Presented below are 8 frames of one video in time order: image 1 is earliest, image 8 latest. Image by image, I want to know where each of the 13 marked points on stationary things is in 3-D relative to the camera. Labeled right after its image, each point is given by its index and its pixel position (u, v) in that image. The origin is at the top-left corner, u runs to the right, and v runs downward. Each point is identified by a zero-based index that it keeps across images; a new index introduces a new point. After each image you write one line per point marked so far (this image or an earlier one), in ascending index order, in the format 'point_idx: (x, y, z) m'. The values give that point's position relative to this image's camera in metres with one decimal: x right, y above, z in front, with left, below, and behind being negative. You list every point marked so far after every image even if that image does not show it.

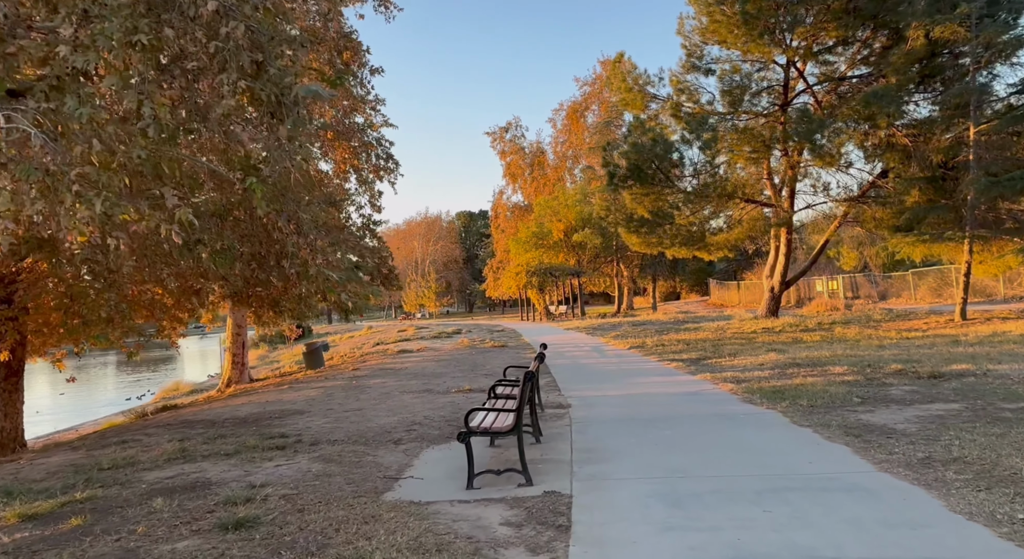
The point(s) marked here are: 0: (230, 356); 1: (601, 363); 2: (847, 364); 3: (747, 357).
0: (-7.2, -2.0, +18.7) m
1: (+1.6, -1.6, +13.7) m
2: (+4.6, -1.2, +10.3) m
3: (+3.9, -1.3, +12.3) m
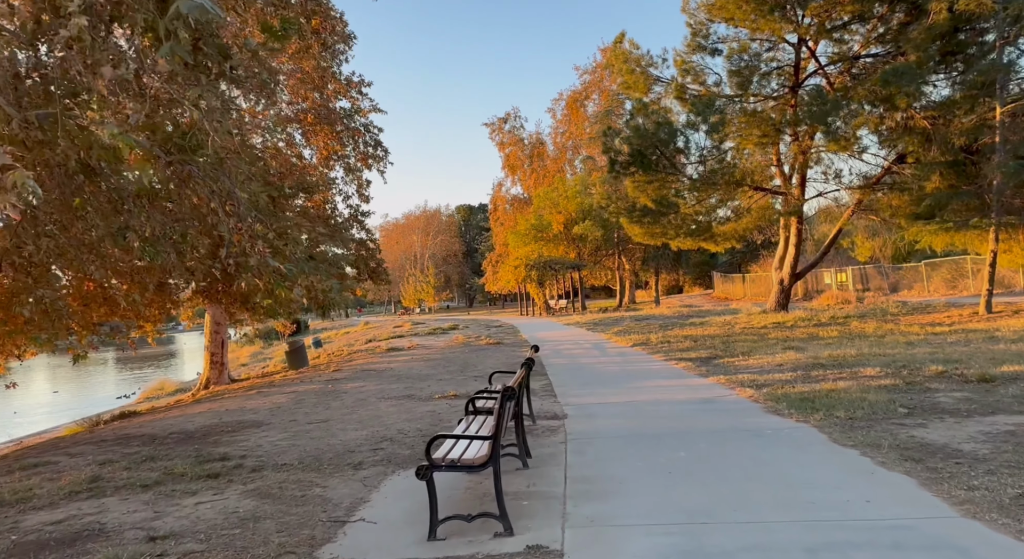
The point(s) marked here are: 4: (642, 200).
0: (-7.3, -1.8, +17.6) m
1: (+1.5, -1.4, +12.6) m
2: (+4.5, -1.1, +9.1) m
3: (+3.8, -1.2, +11.2) m
4: (+3.5, +2.1, +19.8) m
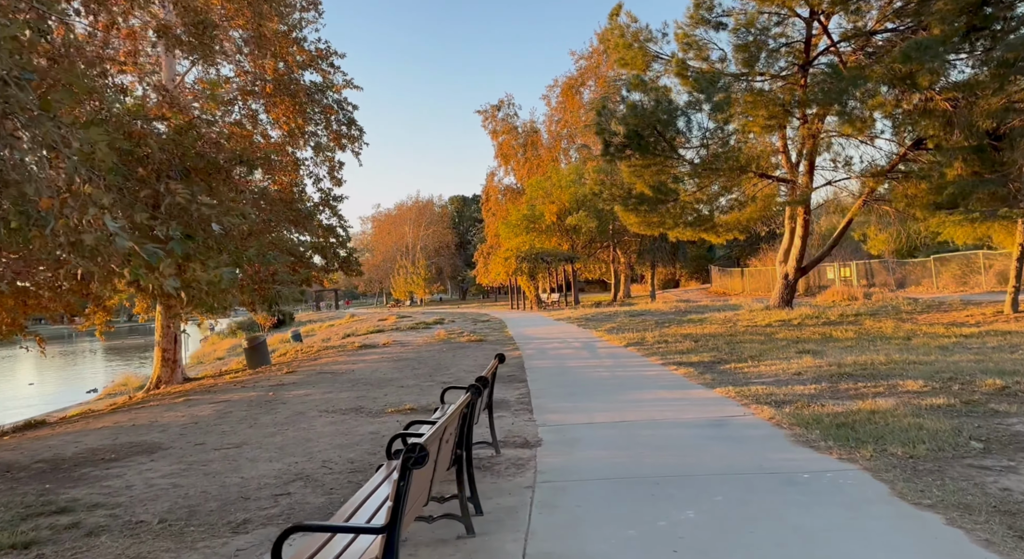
0: (-7.6, -1.6, +16.0) m
1: (+1.1, -1.3, +11.1) m
2: (+4.2, -1.0, +7.7) m
3: (+3.4, -1.1, +9.7) m
4: (+3.1, +2.3, +18.3) m
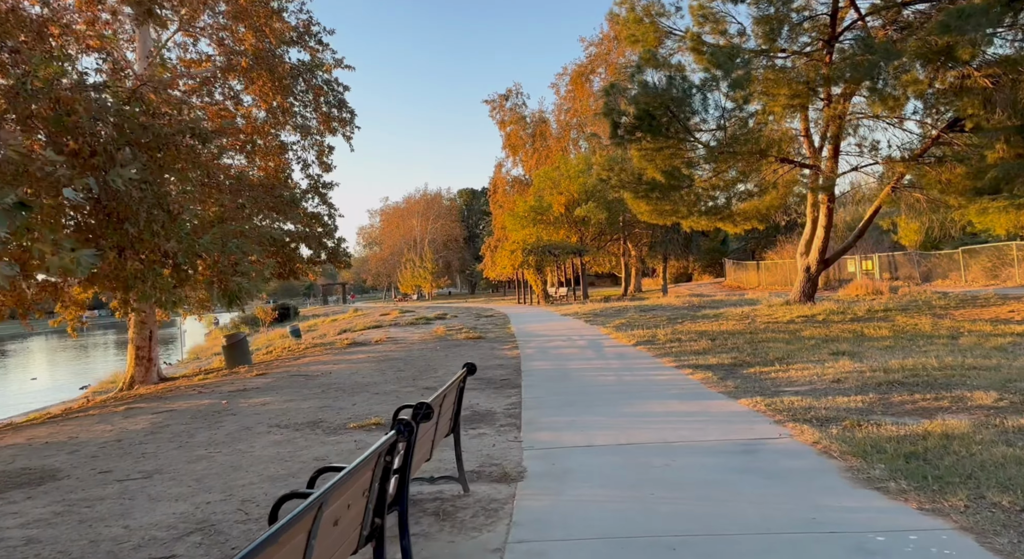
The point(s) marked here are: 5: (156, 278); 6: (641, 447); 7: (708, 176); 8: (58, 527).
0: (-7.6, -1.4, +14.9) m
1: (+1.1, -1.2, +9.9) m
2: (+4.1, -0.9, +6.4) m
3: (+3.3, -1.0, +8.4) m
4: (+3.2, +2.5, +17.0) m
5: (-4.0, 0.0, +8.1) m
6: (+0.9, -1.2, +5.2) m
7: (+4.5, +2.4, +17.0) m
8: (-2.4, -1.3, +3.9) m
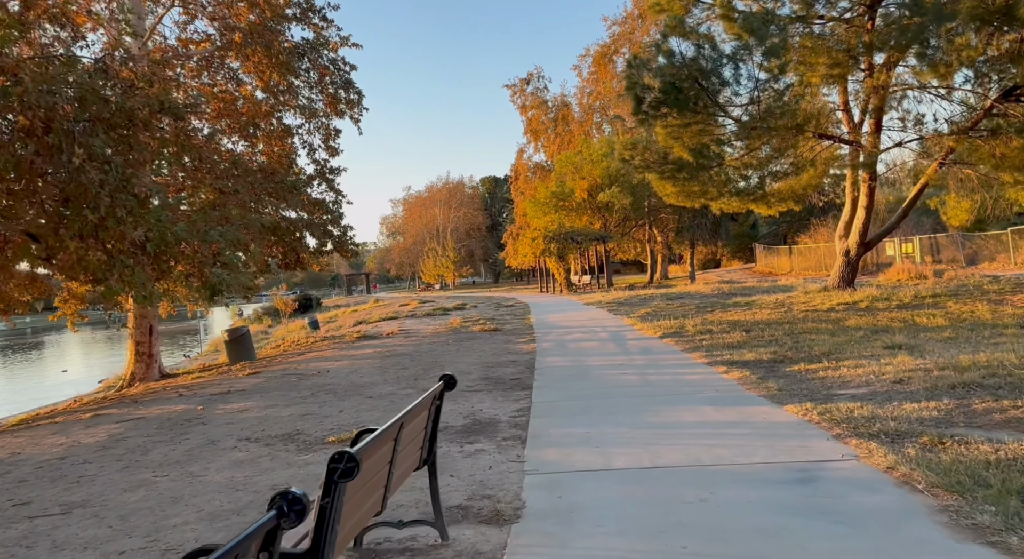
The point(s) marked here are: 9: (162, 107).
0: (-7.3, -1.3, +14.2) m
1: (+1.2, -1.0, +8.9) m
2: (+4.1, -0.8, +5.3) m
3: (+3.4, -0.8, +7.4) m
4: (+3.5, +2.8, +15.9) m
5: (-3.9, +0.1, +7.3) m
6: (+0.9, -1.1, +4.2) m
7: (+4.9, +2.7, +15.8) m
8: (-2.4, -1.3, +3.0) m
9: (-3.8, +1.8, +7.9) m
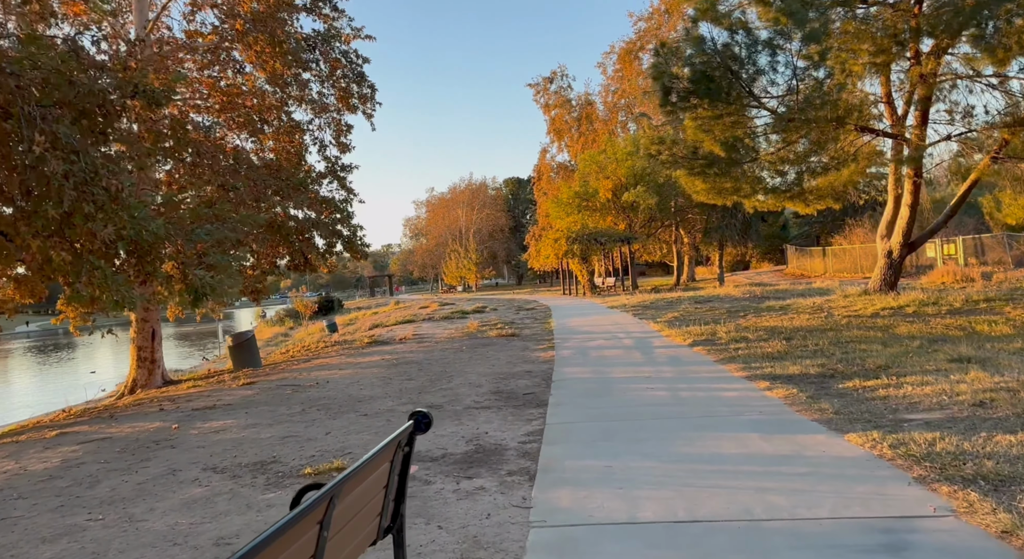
0: (-7.0, -1.3, +13.6) m
1: (+1.4, -1.1, +8.0) m
2: (+4.1, -0.8, +4.3) m
3: (+3.6, -0.9, +6.4) m
4: (+3.9, +2.7, +14.9) m
5: (-3.8, +0.1, +6.6) m
6: (+0.9, -1.1, +3.3) m
7: (+5.3, +2.6, +14.8) m
8: (-2.5, -1.3, +2.3) m
9: (-3.6, +1.8, +7.2) m
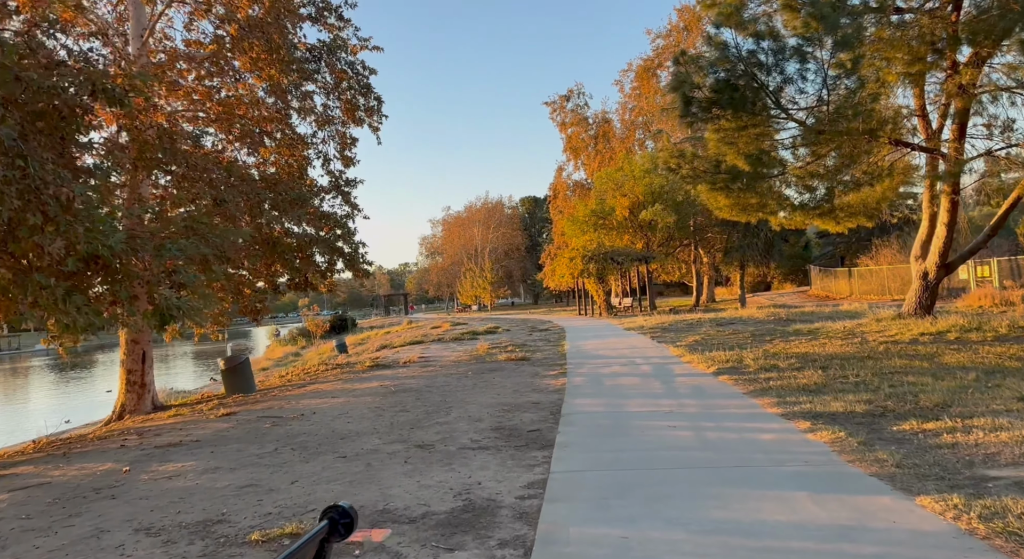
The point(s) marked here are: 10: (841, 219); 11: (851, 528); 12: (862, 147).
0: (-6.8, -1.7, +12.9) m
1: (+1.4, -1.3, +7.1) m
2: (+4.1, -0.9, +3.3) m
3: (+3.6, -1.1, +5.5) m
4: (+4.1, +2.3, +14.0) m
5: (-3.7, -0.1, +5.8) m
6: (+0.8, -1.2, +2.4) m
7: (+5.5, +2.2, +13.9) m
8: (-2.5, -1.3, +1.5) m
9: (-3.6, +1.6, +6.5) m
10: (+7.1, +1.3, +15.8) m
11: (+1.6, -1.2, +3.6) m
12: (+6.2, +2.4, +13.1) m
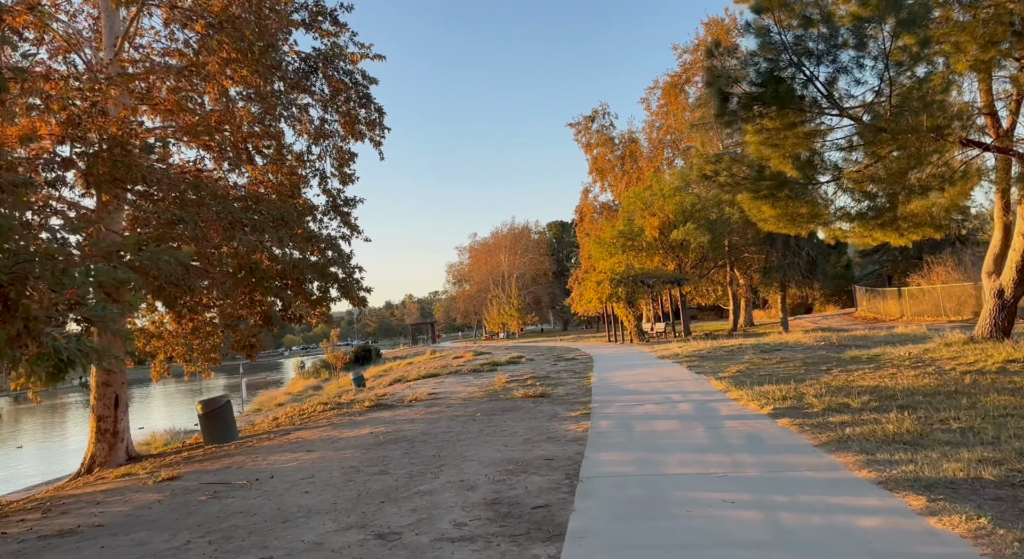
0: (-6.5, -2.2, +11.5) m
1: (+1.4, -1.5, +5.4) m
2: (+4.0, -0.9, +1.5) m
3: (+3.5, -1.1, +3.7) m
4: (+4.4, +1.9, +12.3) m
5: (-3.8, -0.3, +4.4) m
6: (+0.7, -1.2, +0.7) m
7: (+5.7, +1.9, +12.2) m
8: (-2.8, -1.4, -0.1) m
9: (-3.6, +1.4, +5.1) m
10: (+7.4, +0.9, +14.0) m
11: (+1.5, -1.2, +1.8) m
12: (+6.4, +2.1, +11.4) m
